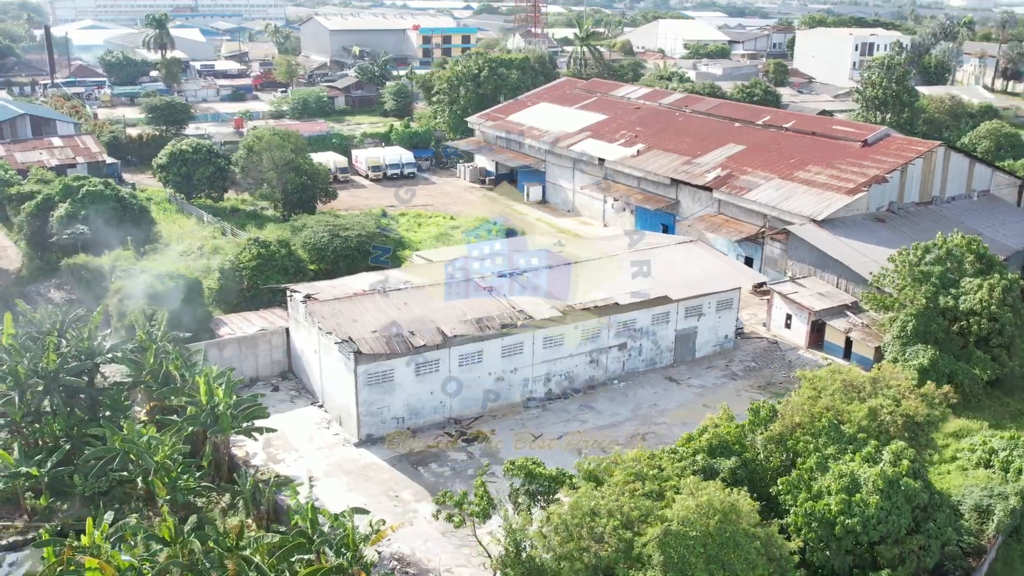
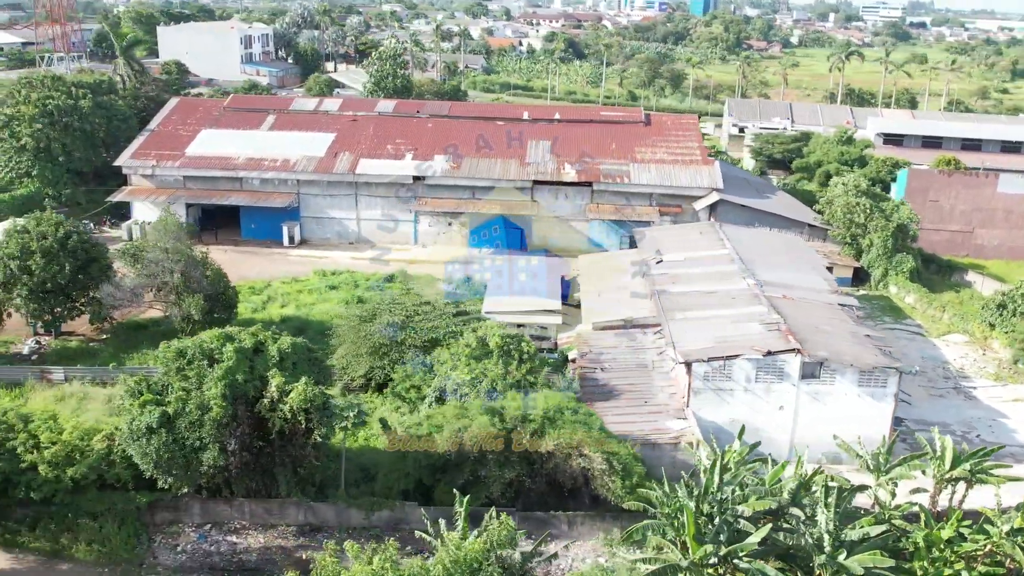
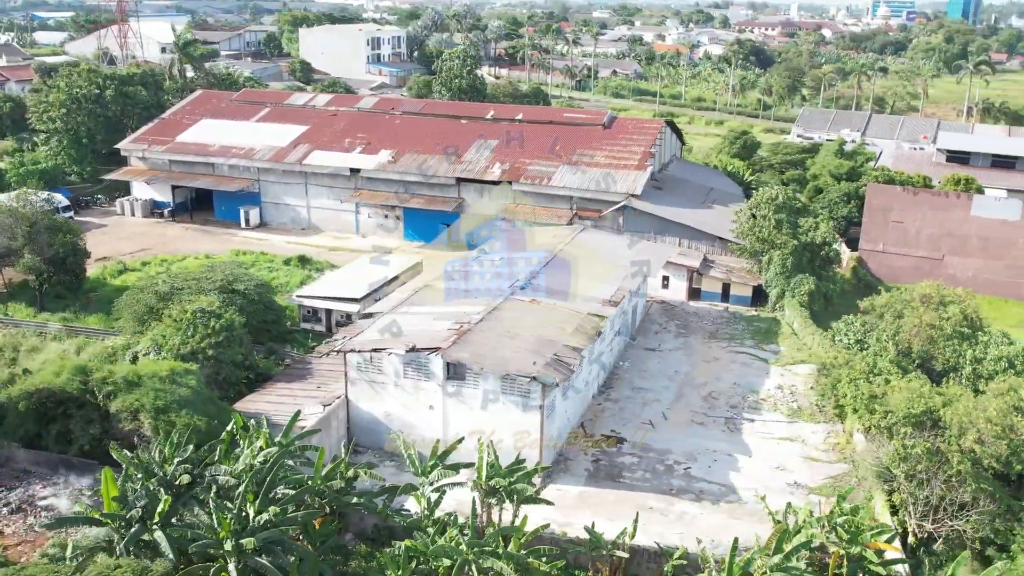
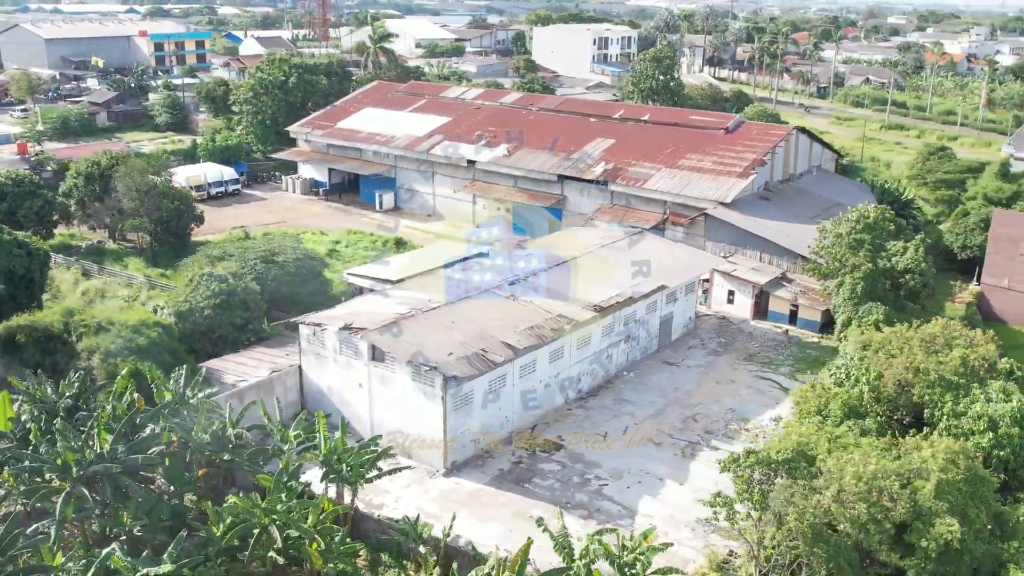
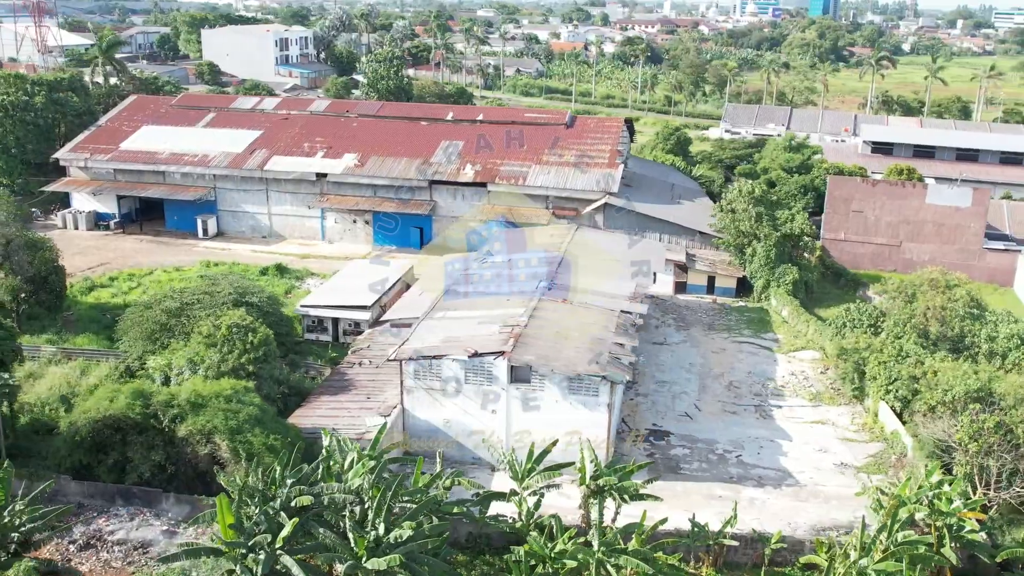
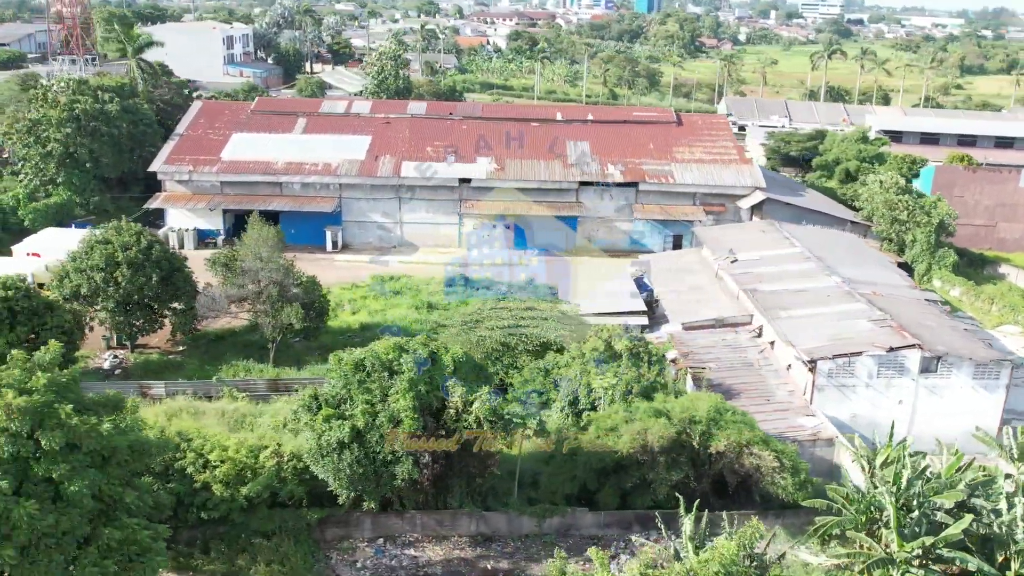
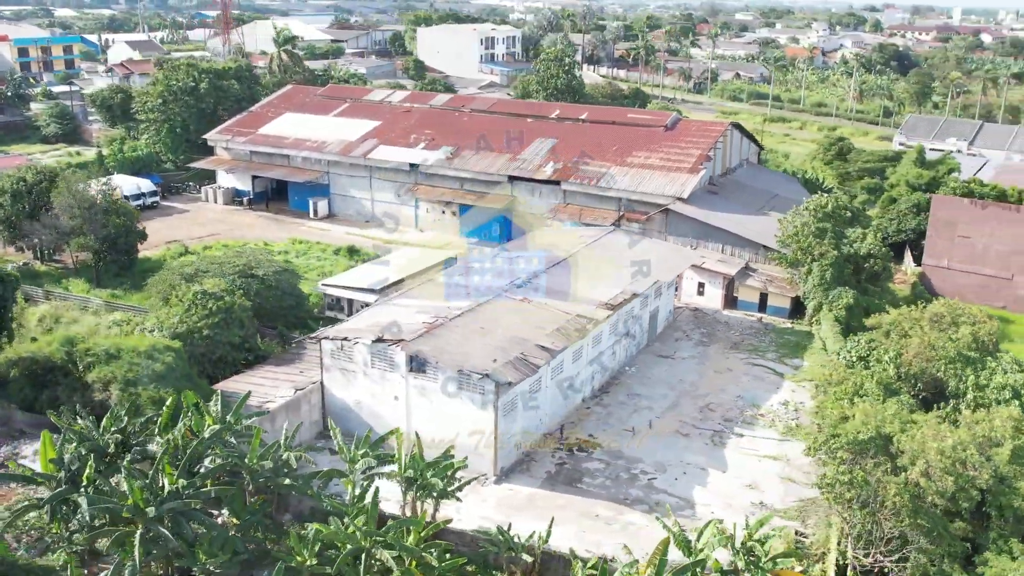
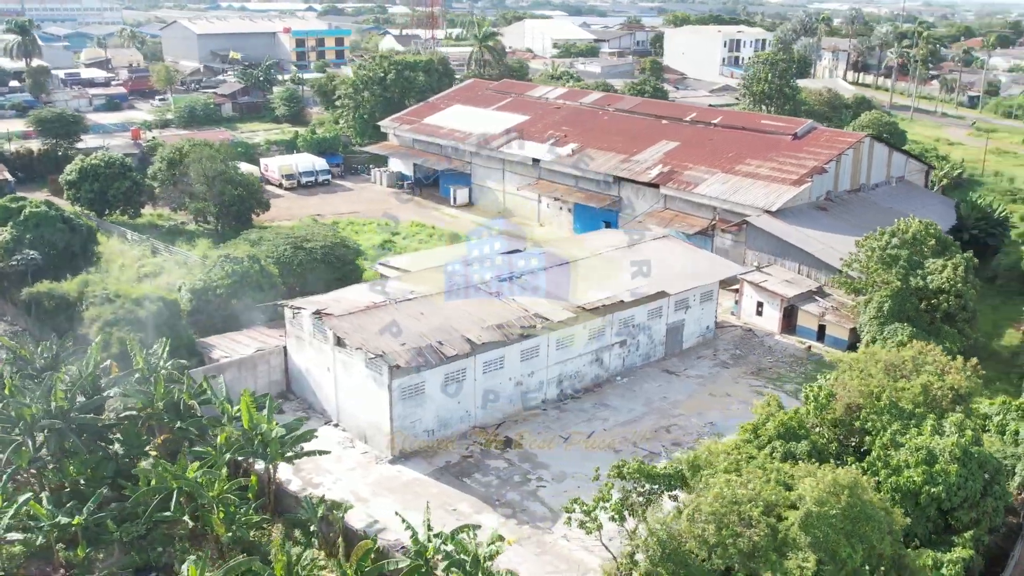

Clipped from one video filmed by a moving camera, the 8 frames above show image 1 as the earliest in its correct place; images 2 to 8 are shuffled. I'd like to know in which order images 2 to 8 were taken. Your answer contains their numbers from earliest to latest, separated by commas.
8, 4, 7, 3, 5, 2, 6
